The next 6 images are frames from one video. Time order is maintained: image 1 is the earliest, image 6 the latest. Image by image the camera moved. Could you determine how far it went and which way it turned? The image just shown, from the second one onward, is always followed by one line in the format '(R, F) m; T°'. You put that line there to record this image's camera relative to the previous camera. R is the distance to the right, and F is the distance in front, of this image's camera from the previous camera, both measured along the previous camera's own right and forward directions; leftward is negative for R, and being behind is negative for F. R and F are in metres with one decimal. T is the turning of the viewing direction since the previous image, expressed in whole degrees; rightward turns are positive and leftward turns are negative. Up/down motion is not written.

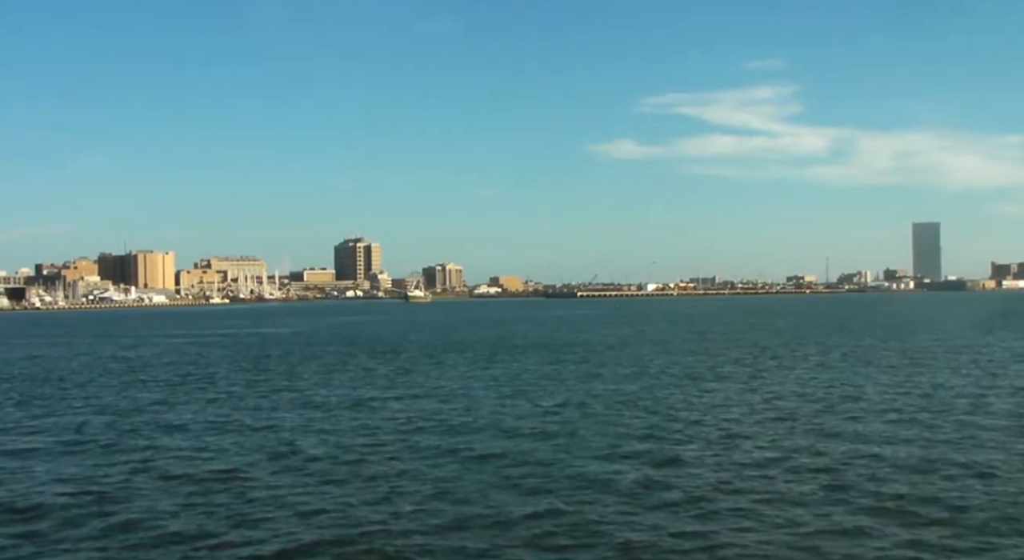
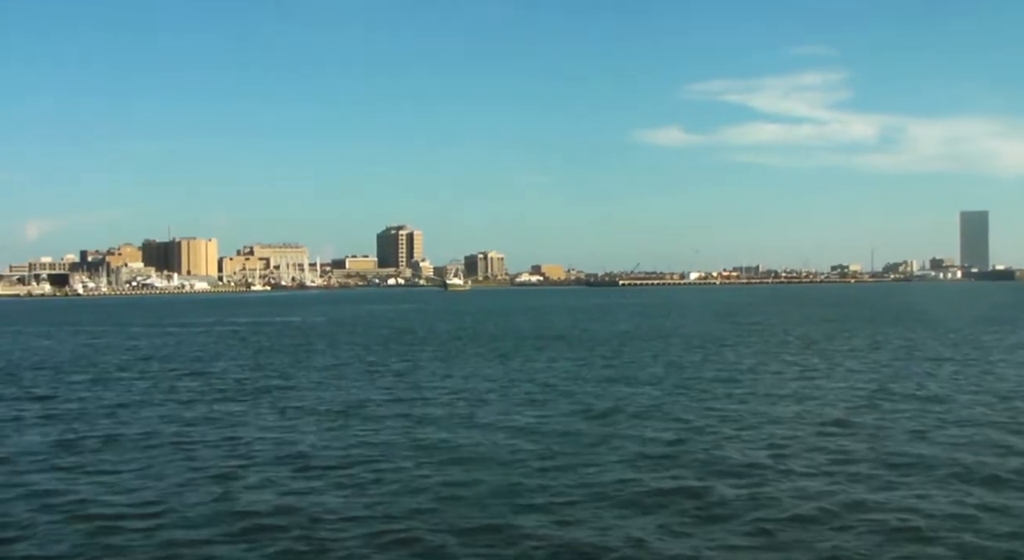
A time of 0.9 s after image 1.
(+0.1, +1.1) m; -2°
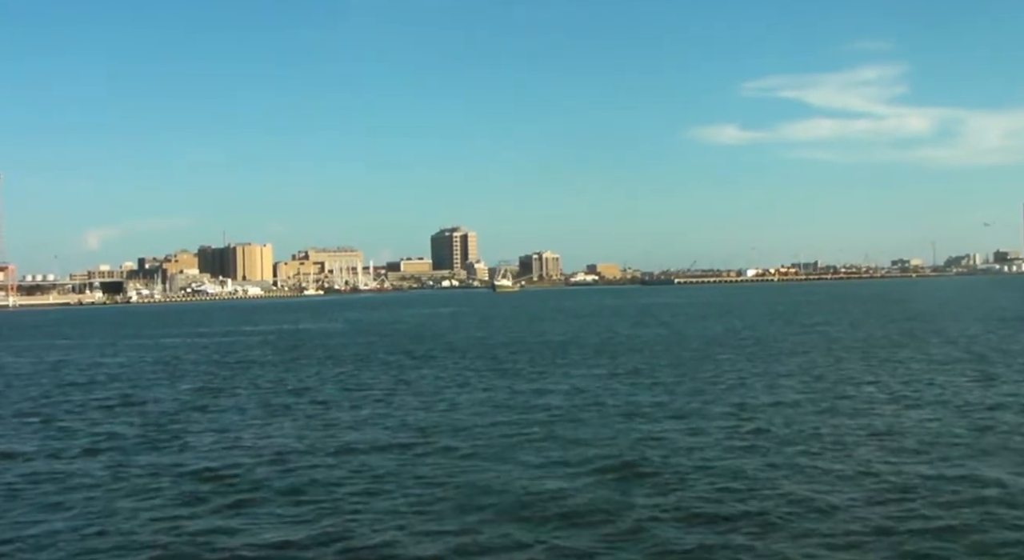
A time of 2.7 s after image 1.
(+0.4, +1.9) m; -3°
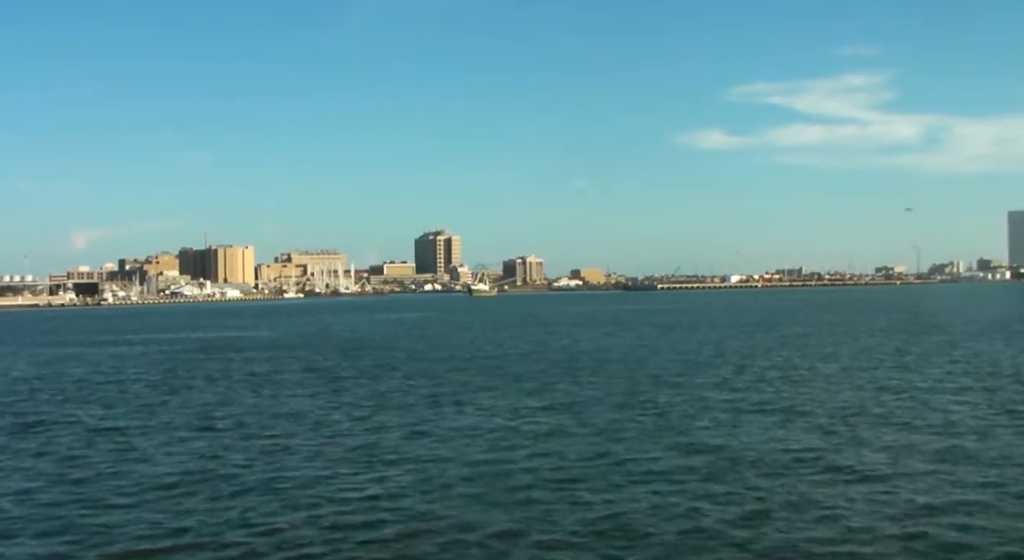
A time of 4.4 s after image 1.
(+0.5, +1.0) m; +1°
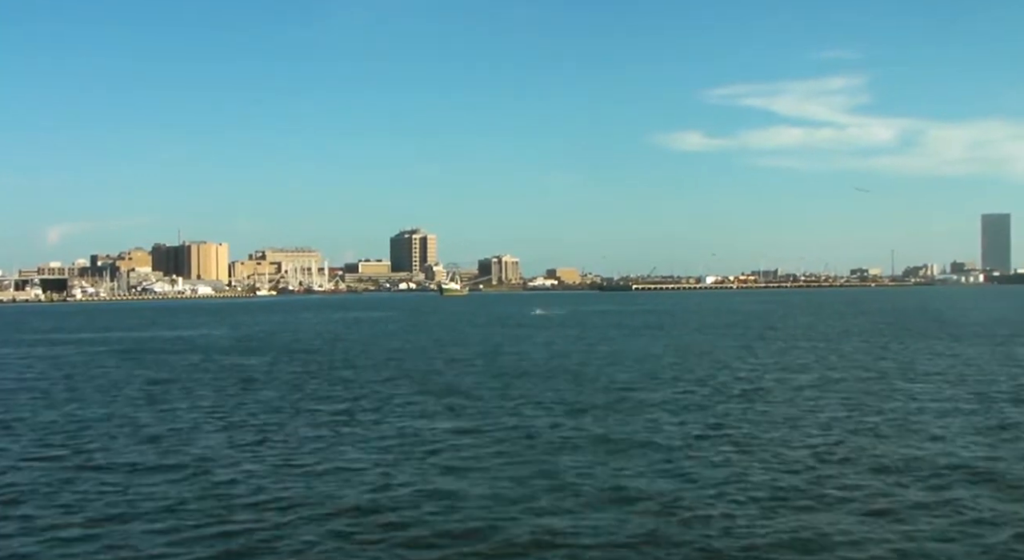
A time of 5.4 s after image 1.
(+0.3, +0.5) m; +1°
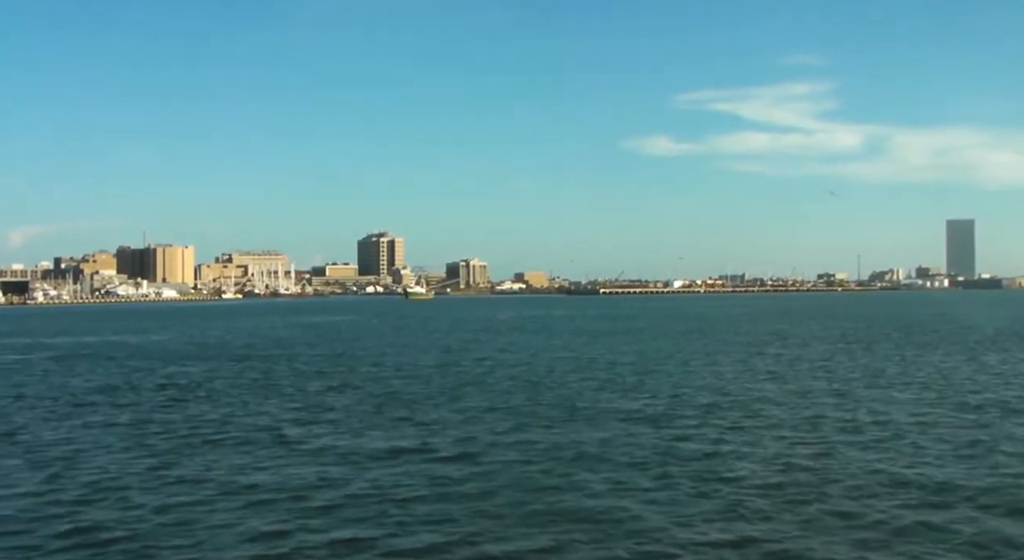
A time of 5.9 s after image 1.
(+0.2, 0.0) m; +2°
